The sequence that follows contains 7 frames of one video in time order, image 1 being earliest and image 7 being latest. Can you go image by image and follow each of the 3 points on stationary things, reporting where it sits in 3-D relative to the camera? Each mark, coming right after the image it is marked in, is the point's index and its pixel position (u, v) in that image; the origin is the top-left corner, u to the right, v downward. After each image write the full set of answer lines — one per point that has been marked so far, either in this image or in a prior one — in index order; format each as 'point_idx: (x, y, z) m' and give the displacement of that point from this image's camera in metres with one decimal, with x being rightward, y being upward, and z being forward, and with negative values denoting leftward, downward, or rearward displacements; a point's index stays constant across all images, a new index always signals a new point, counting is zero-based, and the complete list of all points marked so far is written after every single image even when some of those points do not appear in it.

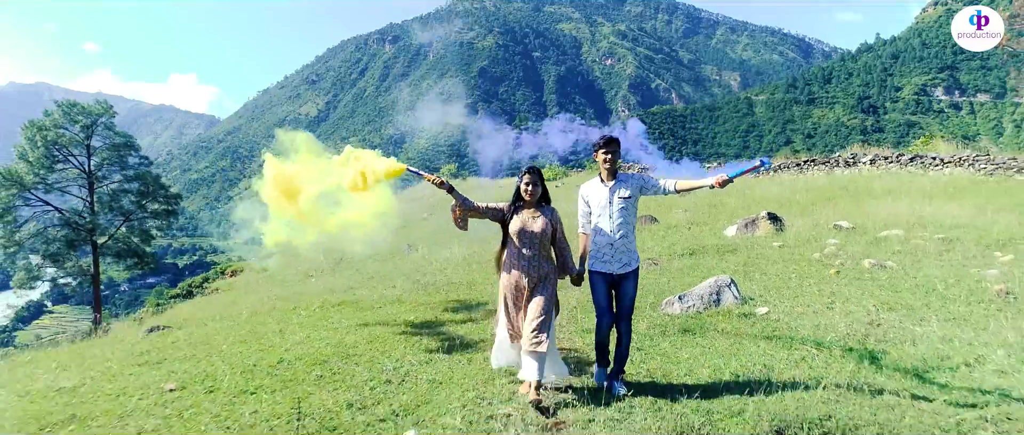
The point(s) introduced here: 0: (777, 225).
0: (+4.3, -0.1, +9.1) m
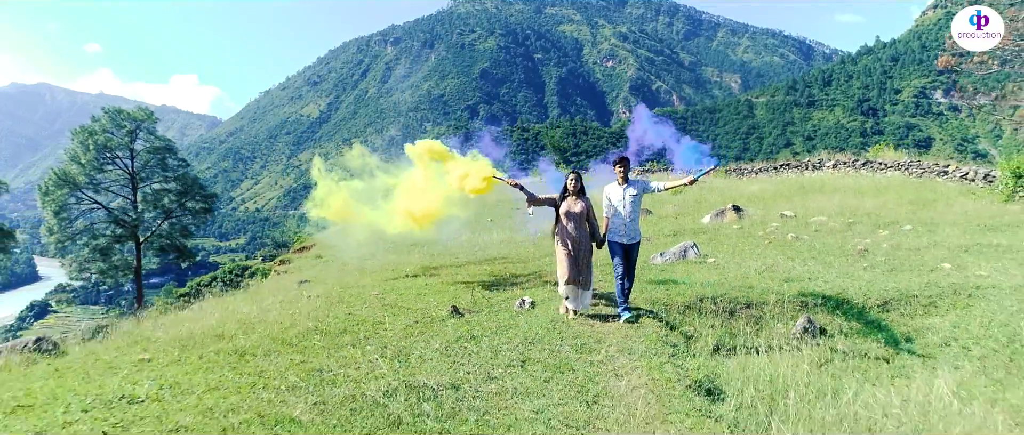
0: (+4.8, +0.1, +11.5) m
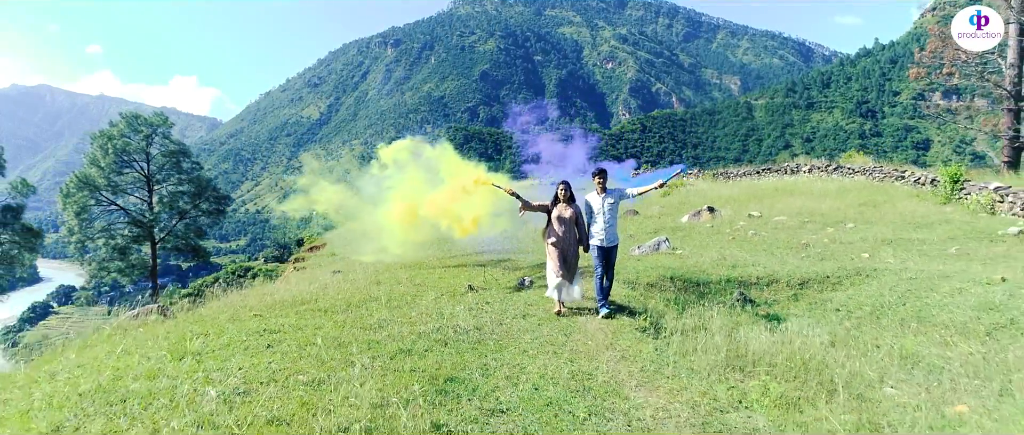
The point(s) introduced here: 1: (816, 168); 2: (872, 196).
0: (+4.8, +0.1, +12.8) m
1: (+10.7, +1.7, +18.9) m
2: (+9.2, +0.6, +13.7) m
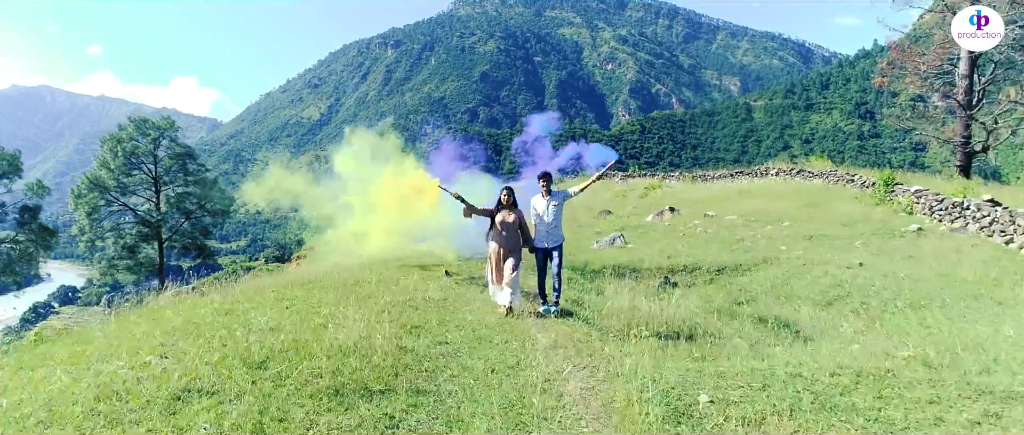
0: (+6.2, +0.1, +10.1) m
1: (+12.1, +1.7, +16.2) m
2: (+10.5, +0.6, +11.1) m
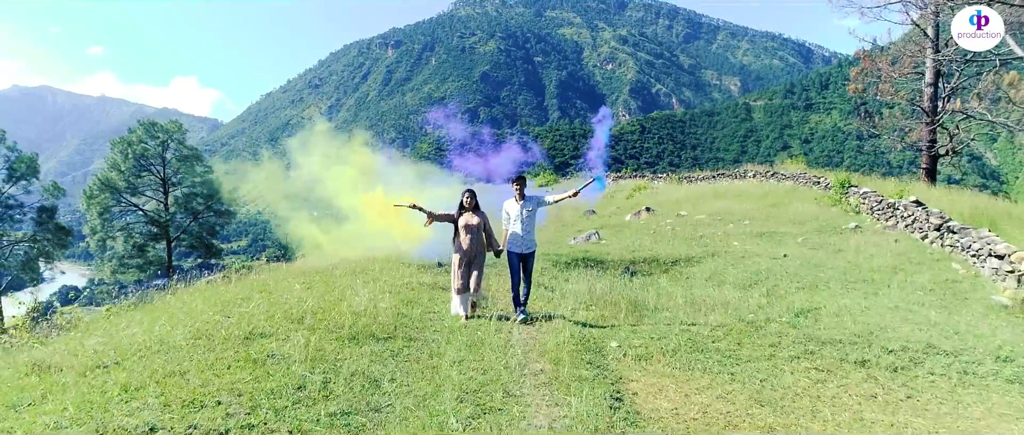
0: (+5.8, +0.1, +11.7) m
1: (+11.7, +1.7, +17.8) m
2: (+10.2, +0.6, +12.7) m
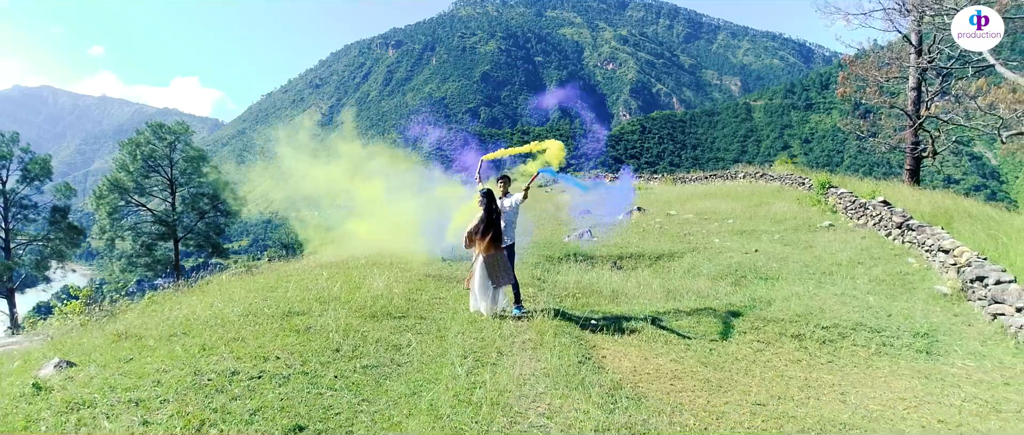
0: (+5.8, +0.1, +12.8) m
1: (+11.6, +1.8, +18.9) m
2: (+10.1, +0.6, +13.7) m
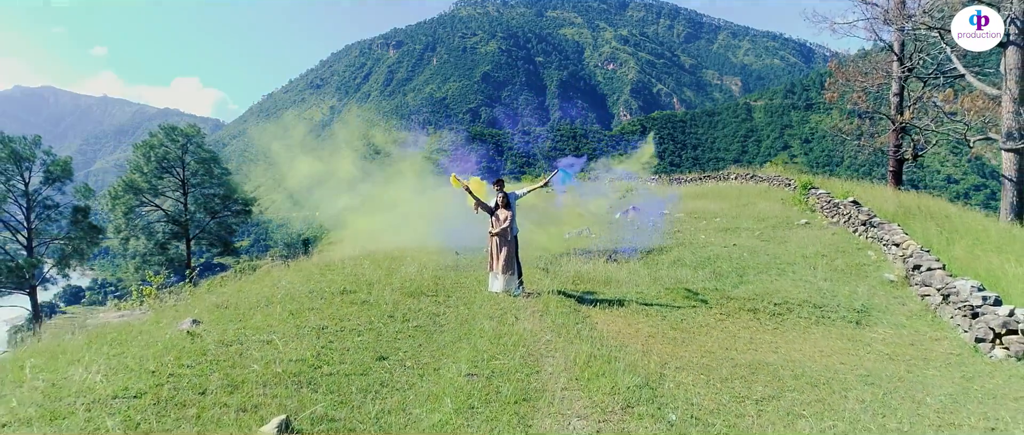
0: (+5.9, +0.2, +14.3) m
1: (+11.8, +1.8, +20.4) m
2: (+10.3, +0.7, +15.3) m
